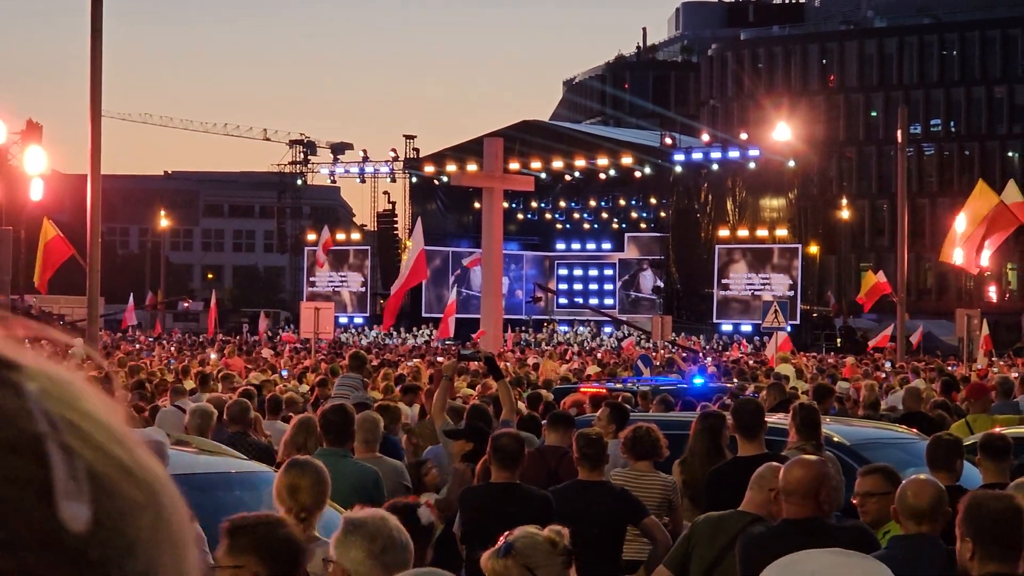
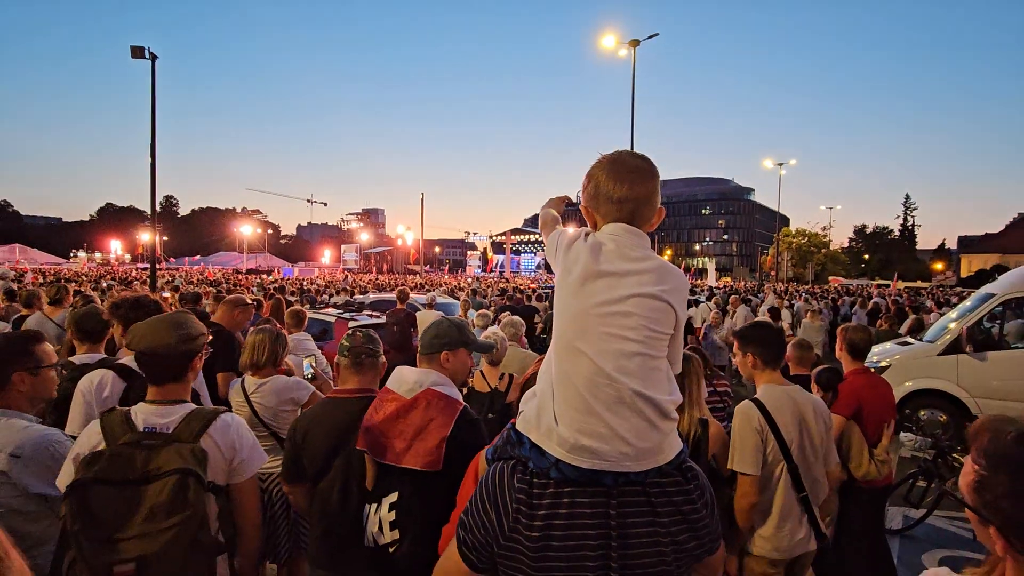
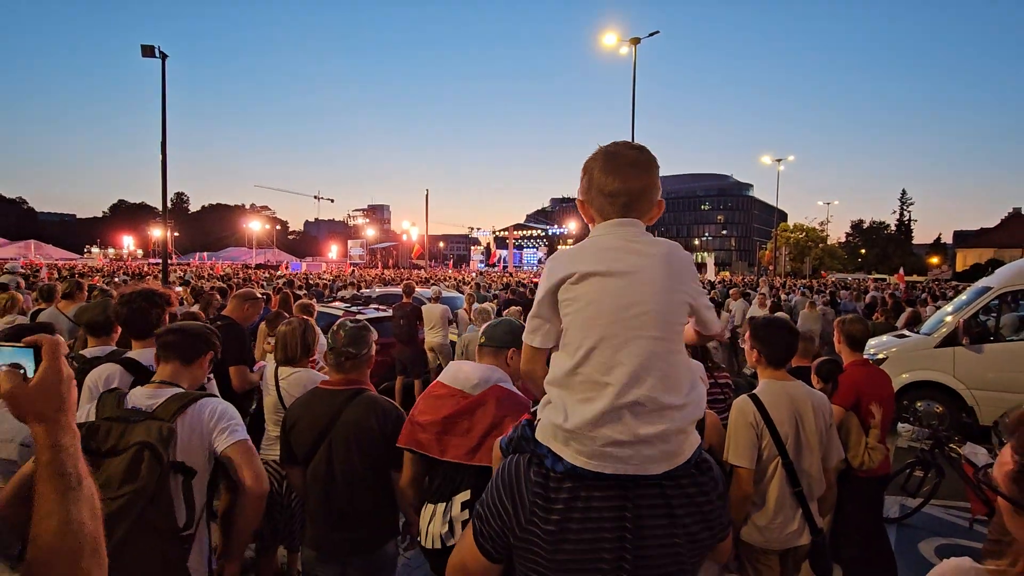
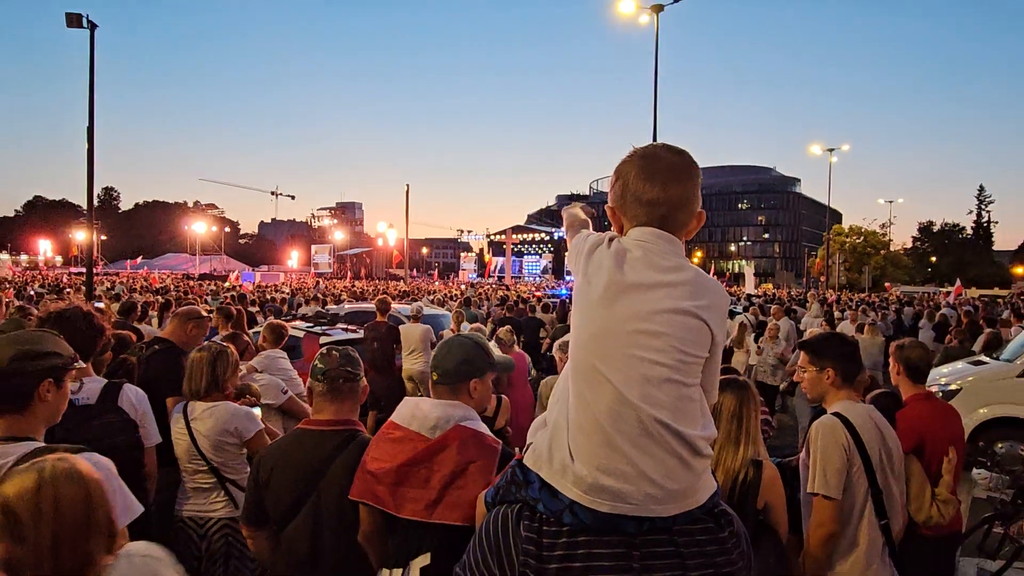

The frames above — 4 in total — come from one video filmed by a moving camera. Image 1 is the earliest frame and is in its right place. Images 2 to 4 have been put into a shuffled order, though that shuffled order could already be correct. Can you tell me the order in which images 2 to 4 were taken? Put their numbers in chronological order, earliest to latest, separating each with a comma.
4, 2, 3
